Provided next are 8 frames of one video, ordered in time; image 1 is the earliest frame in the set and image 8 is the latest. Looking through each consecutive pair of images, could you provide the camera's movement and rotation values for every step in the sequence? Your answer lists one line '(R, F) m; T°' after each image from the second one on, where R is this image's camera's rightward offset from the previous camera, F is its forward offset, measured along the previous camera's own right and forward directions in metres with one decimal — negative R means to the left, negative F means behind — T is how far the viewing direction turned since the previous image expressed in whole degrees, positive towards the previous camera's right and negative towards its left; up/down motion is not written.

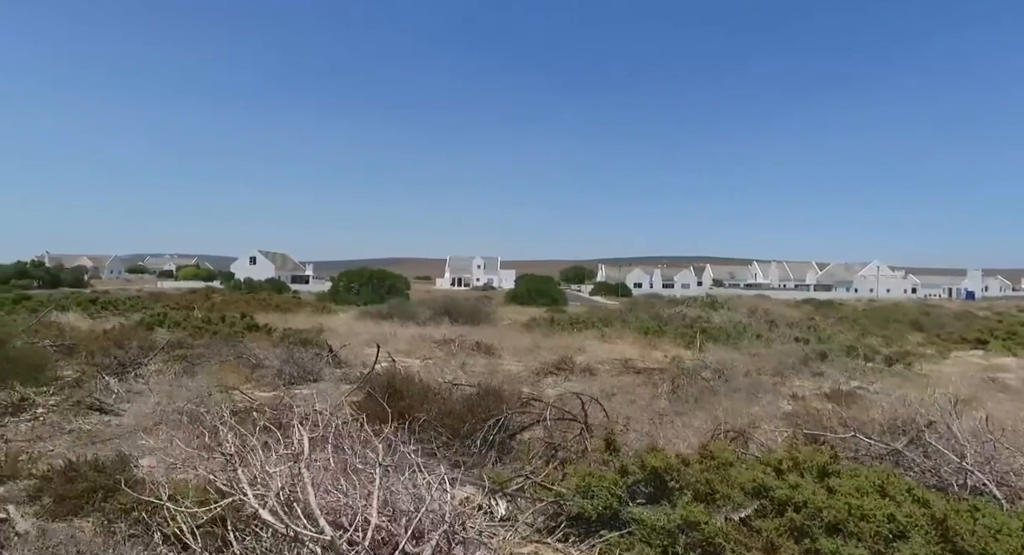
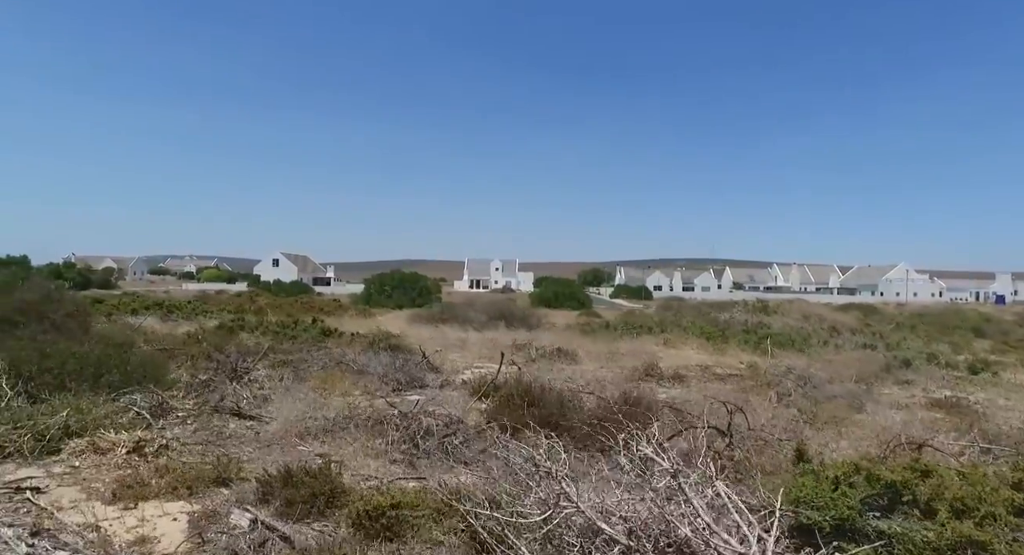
(-1.4, -0.3) m; -1°
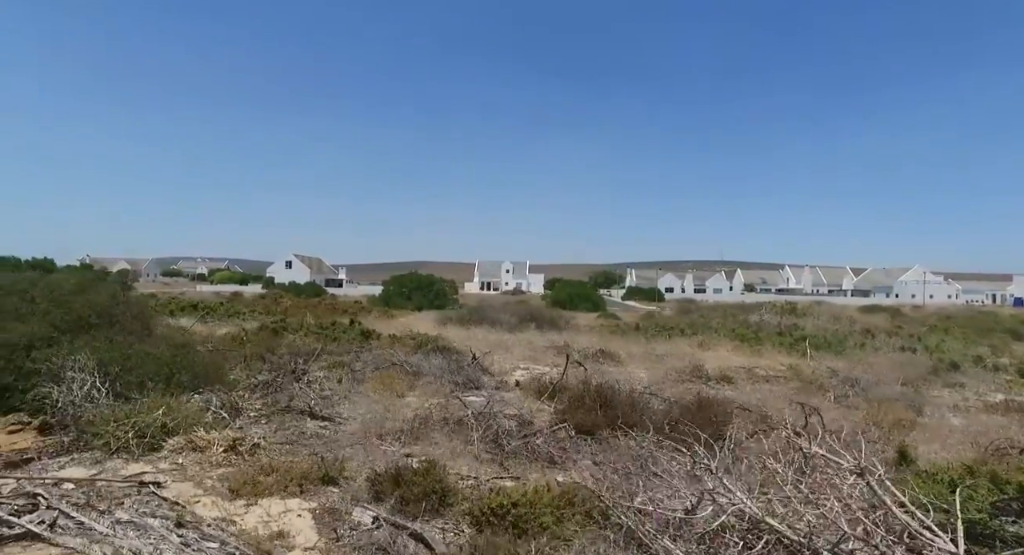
(-0.8, -0.2) m; -1°
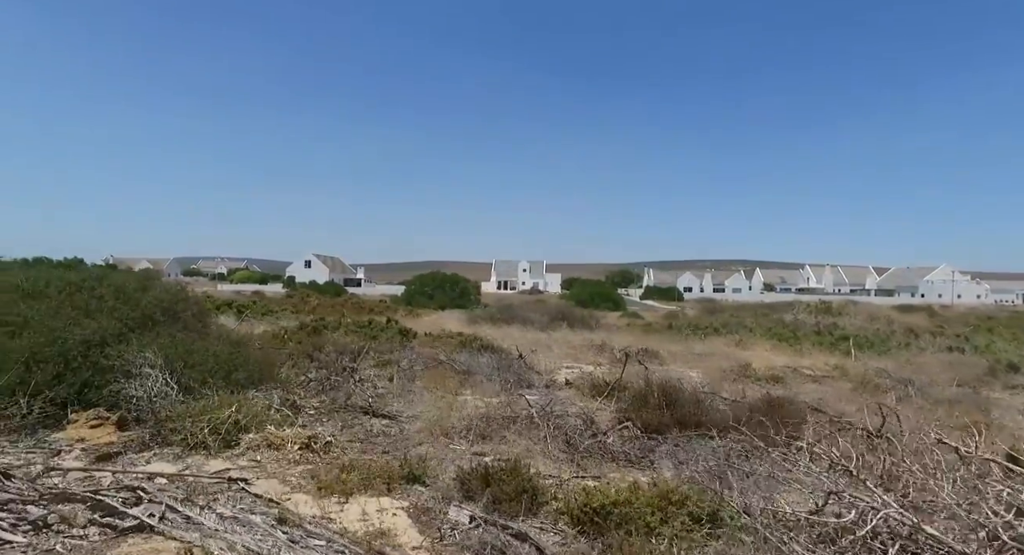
(-0.6, 0.0) m; -1°
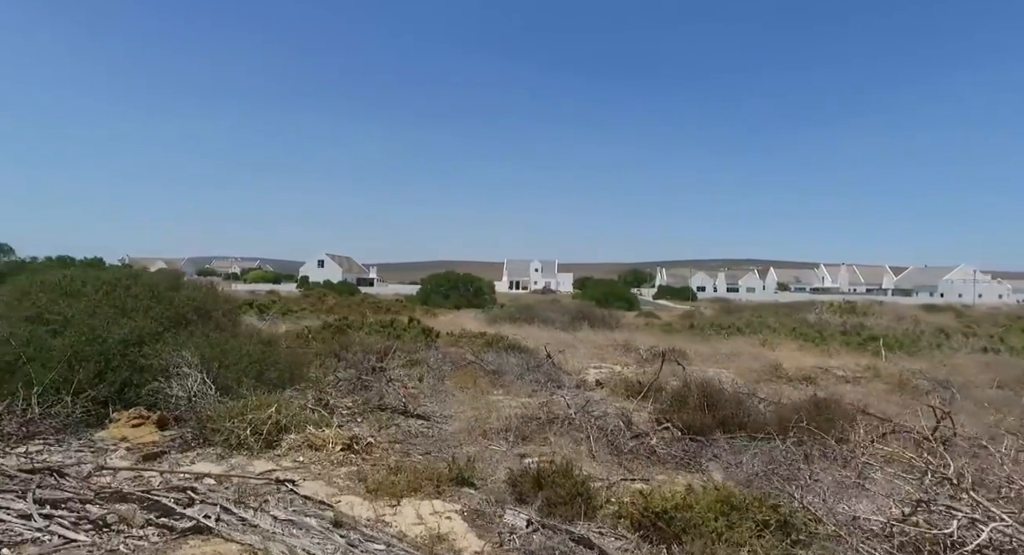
(-0.3, +0.1) m; -1°
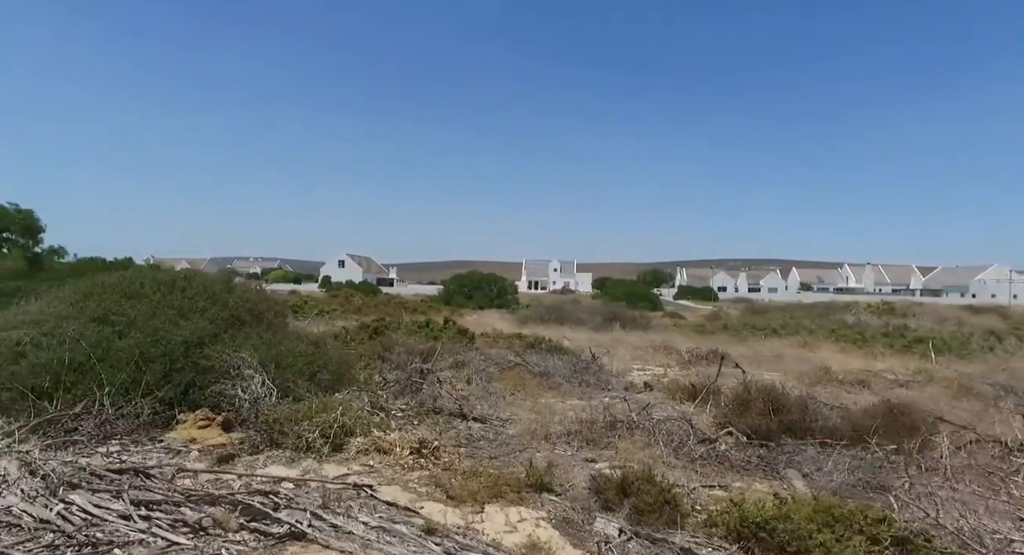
(-0.5, +0.1) m; -1°
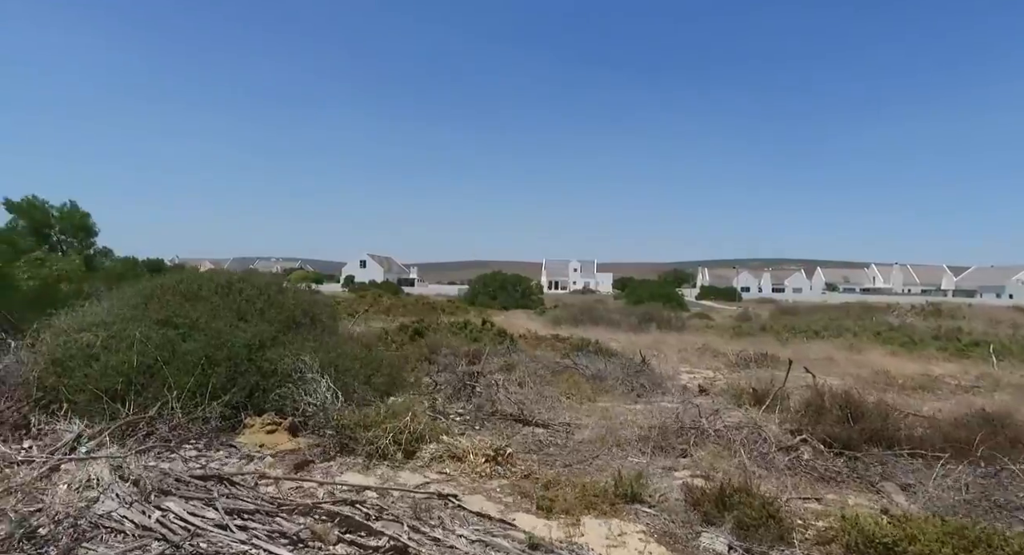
(-0.6, +0.2) m; -1°
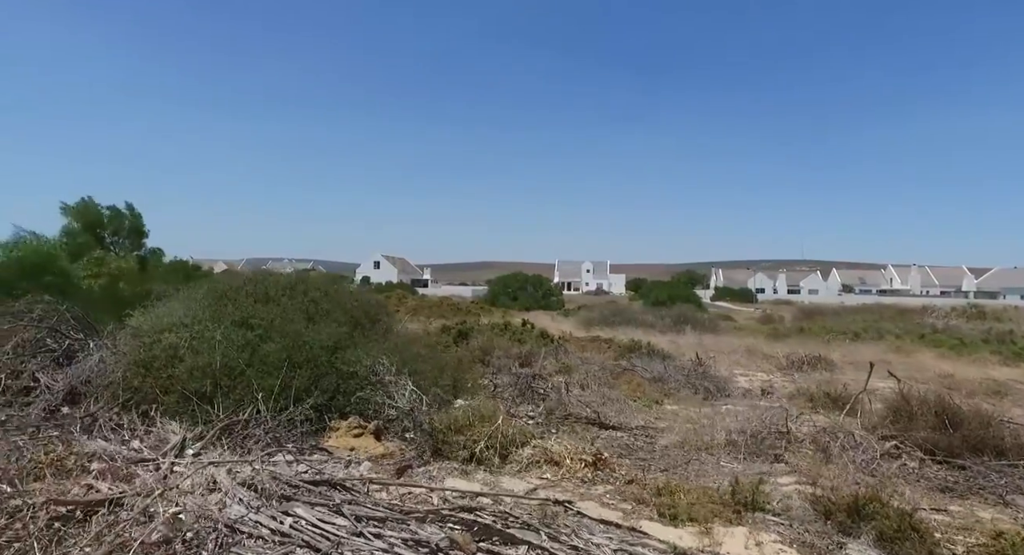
(-0.8, +0.2) m; -1°
